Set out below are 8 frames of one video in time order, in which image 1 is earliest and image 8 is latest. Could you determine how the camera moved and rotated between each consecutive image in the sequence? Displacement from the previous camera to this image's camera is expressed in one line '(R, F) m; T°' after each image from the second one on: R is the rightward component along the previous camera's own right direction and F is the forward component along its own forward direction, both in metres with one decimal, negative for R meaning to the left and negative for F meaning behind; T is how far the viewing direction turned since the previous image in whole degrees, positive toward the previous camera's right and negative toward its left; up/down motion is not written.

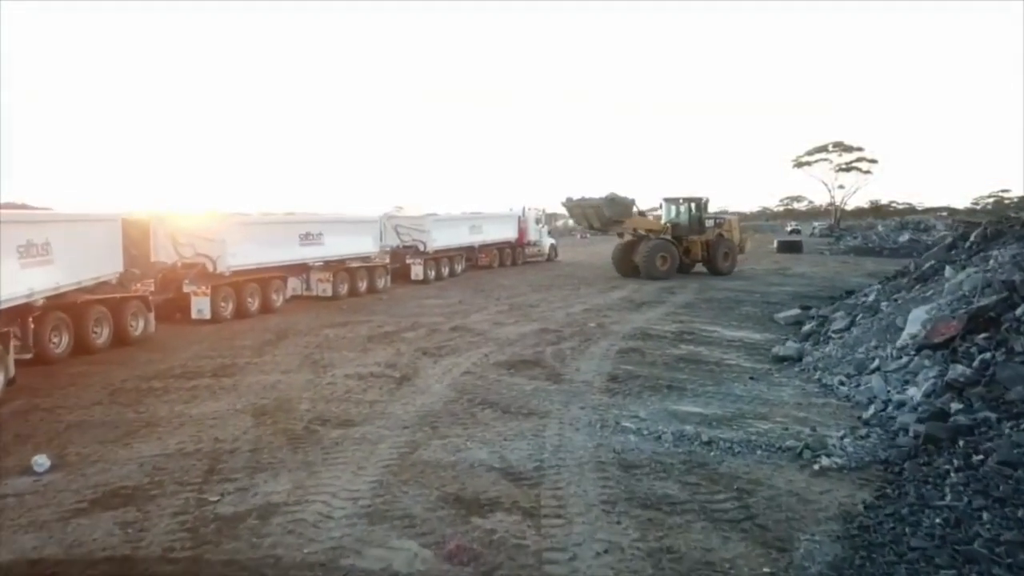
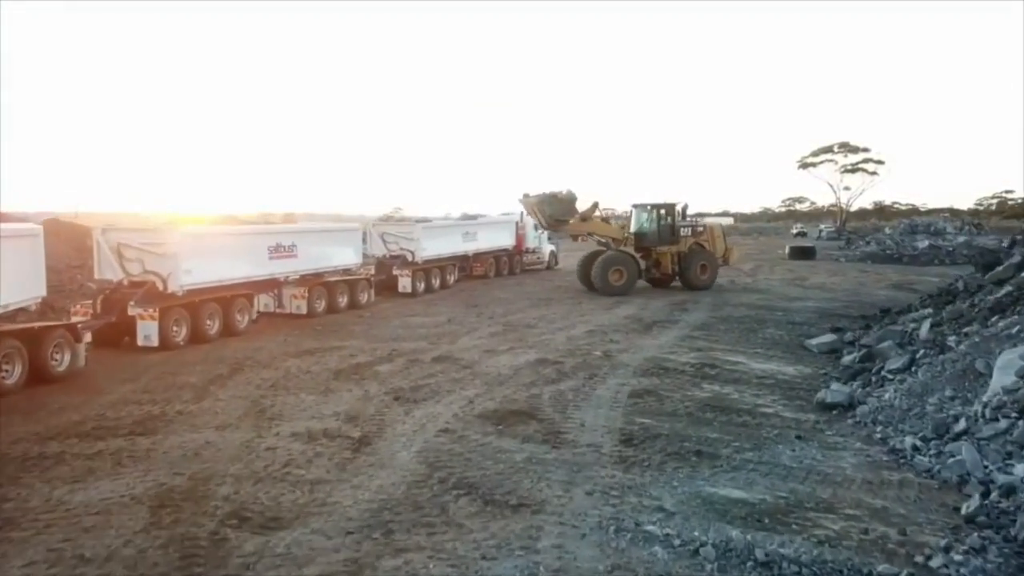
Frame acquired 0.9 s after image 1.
(+0.1, +1.6) m; 0°
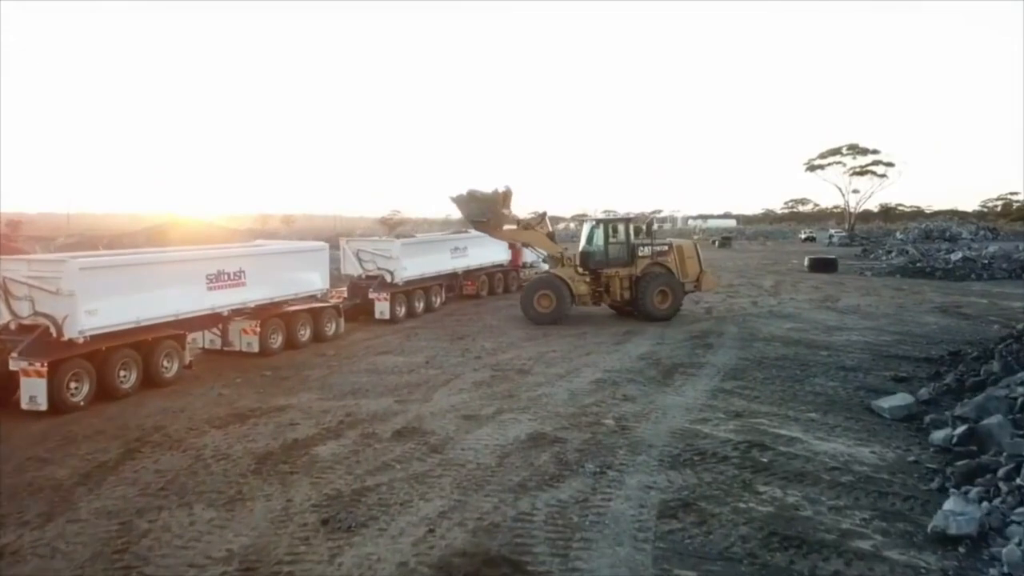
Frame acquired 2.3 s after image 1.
(+0.1, +2.4) m; 0°
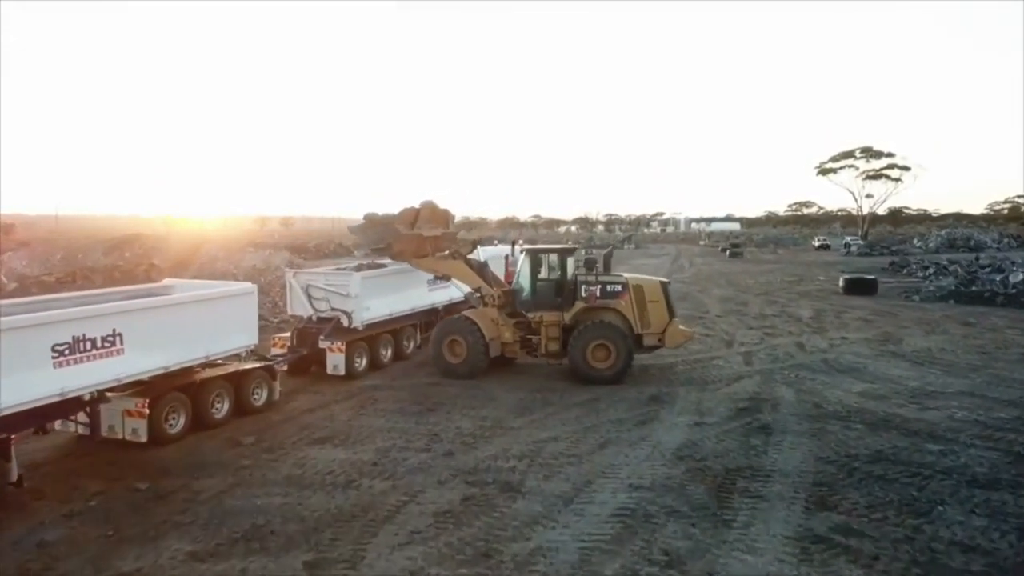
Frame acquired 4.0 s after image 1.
(+0.1, +3.5) m; 0°
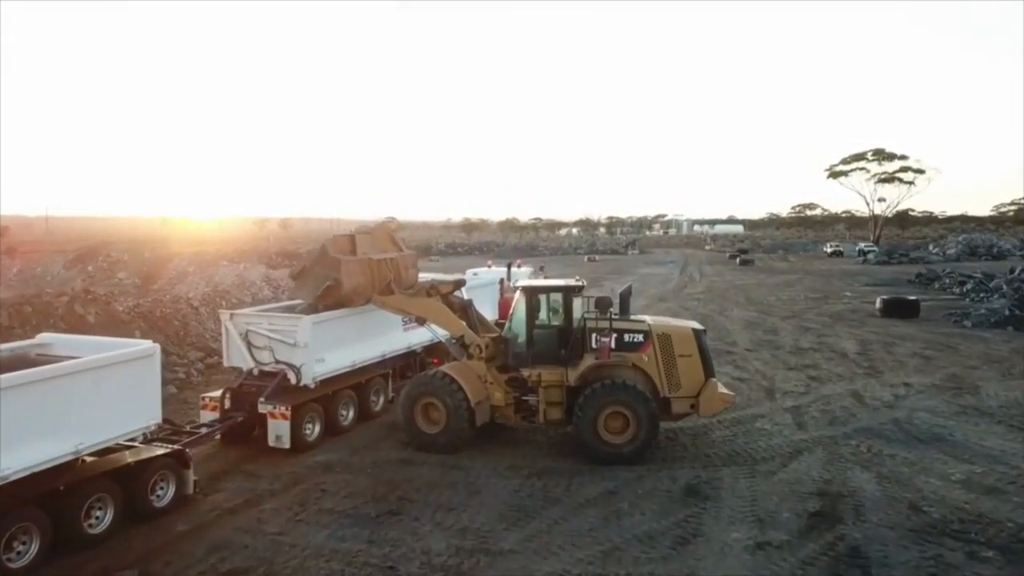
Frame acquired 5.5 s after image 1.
(+0.1, +2.8) m; 0°
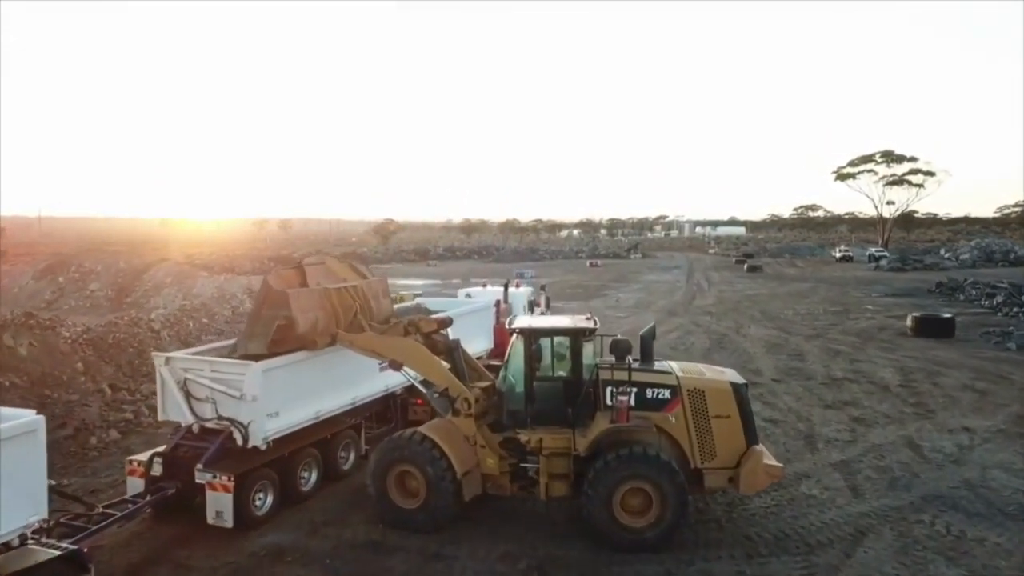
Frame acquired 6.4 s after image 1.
(0.0, +1.9) m; 0°
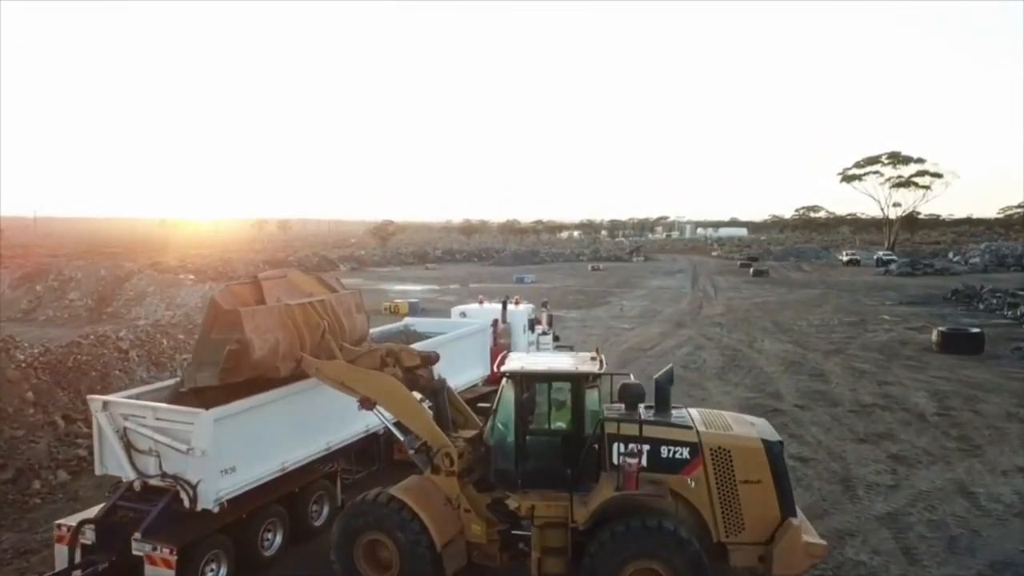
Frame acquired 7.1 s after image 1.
(0.0, +1.3) m; 0°
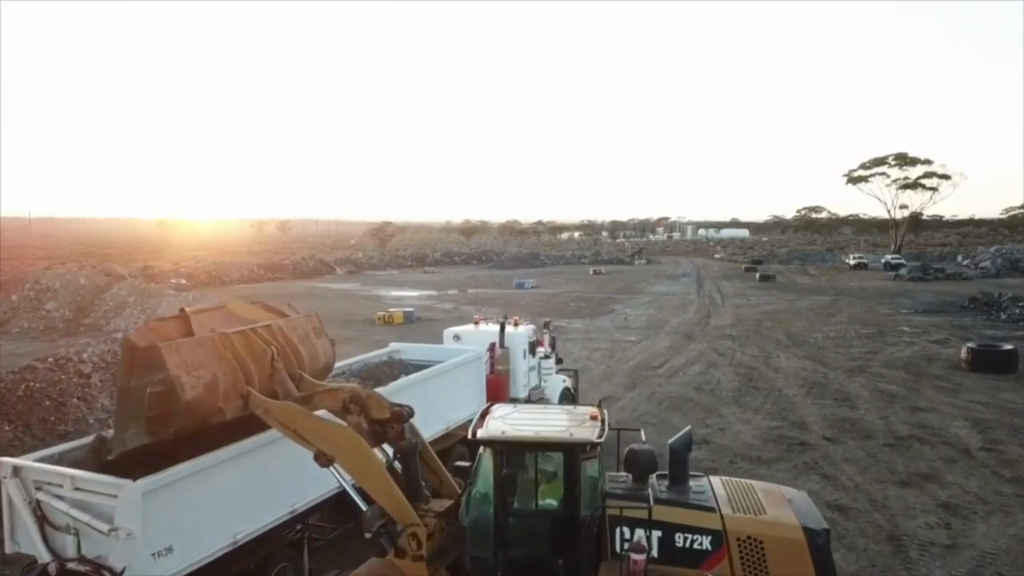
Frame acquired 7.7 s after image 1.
(0.0, +1.3) m; 0°
